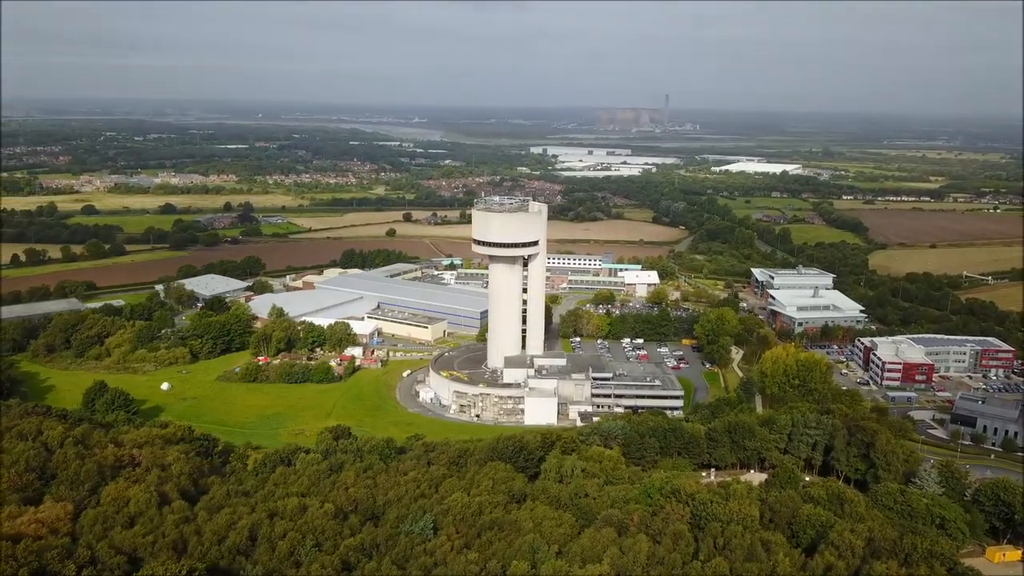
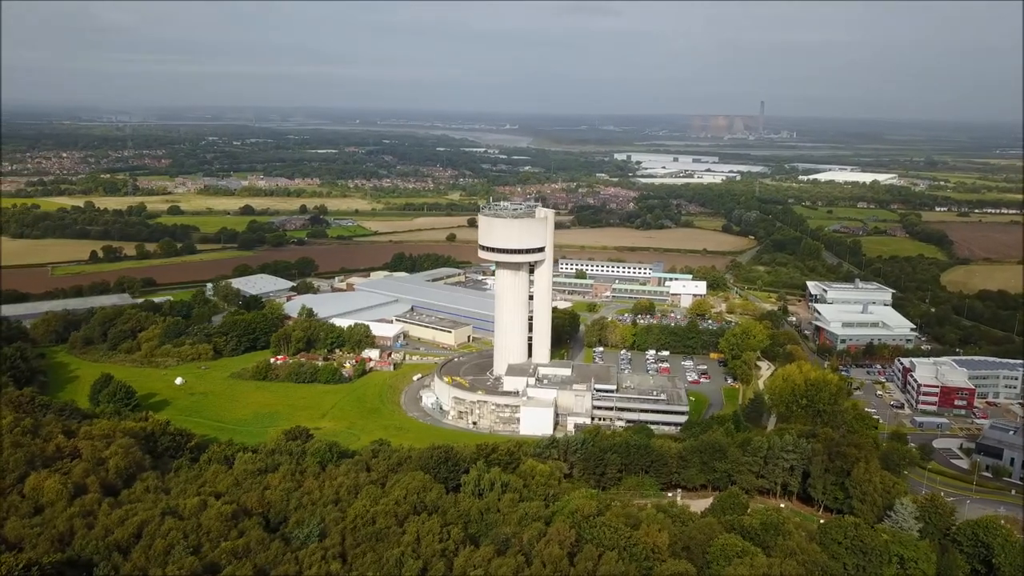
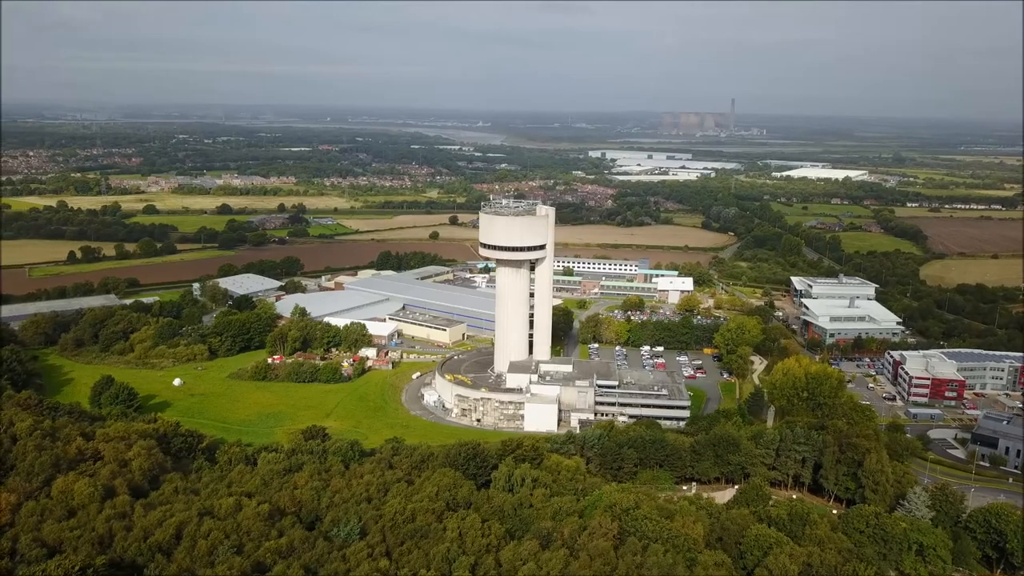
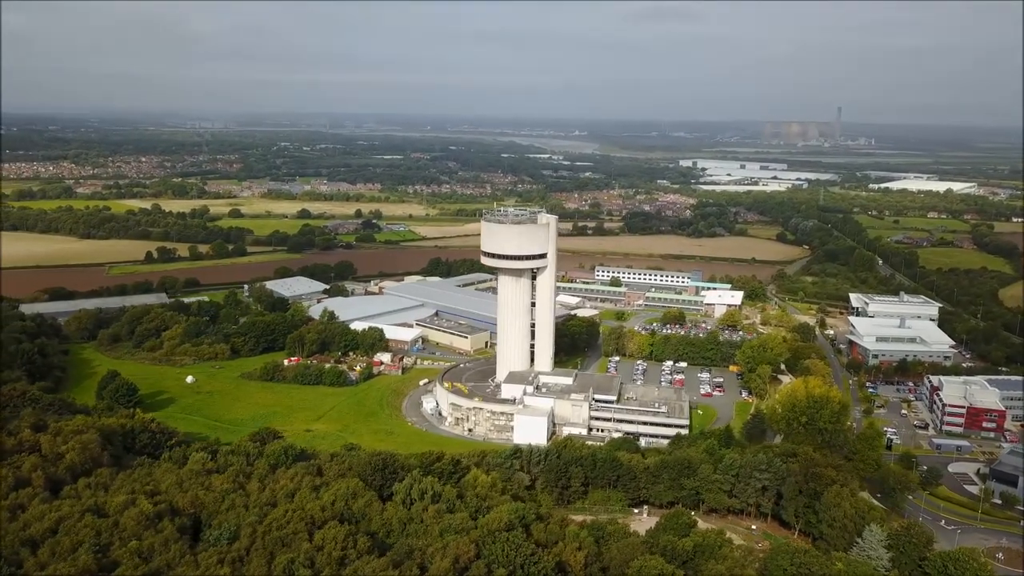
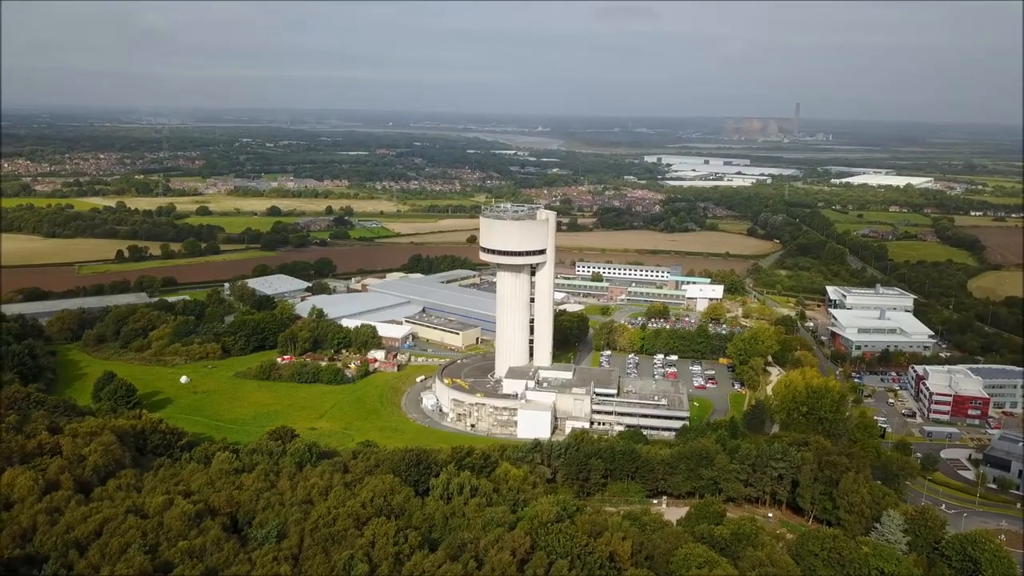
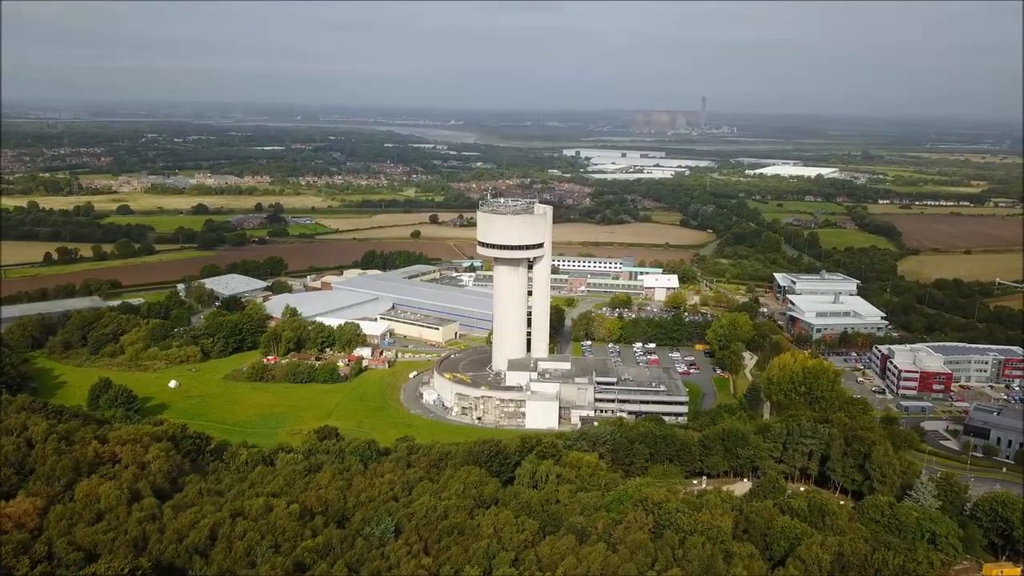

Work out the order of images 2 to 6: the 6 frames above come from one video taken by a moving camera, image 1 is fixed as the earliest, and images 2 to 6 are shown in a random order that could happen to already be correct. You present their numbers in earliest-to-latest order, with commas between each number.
6, 3, 2, 5, 4
